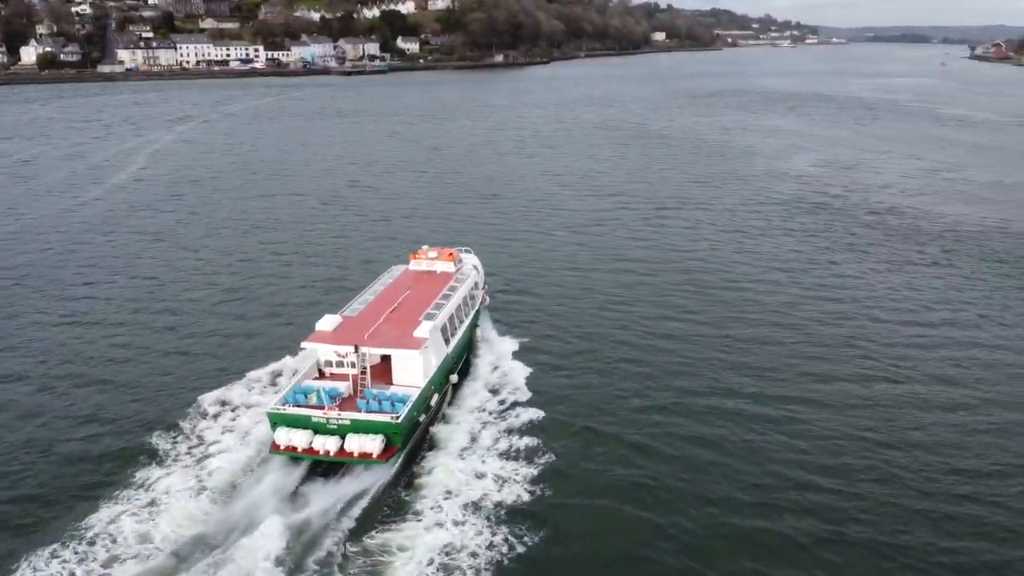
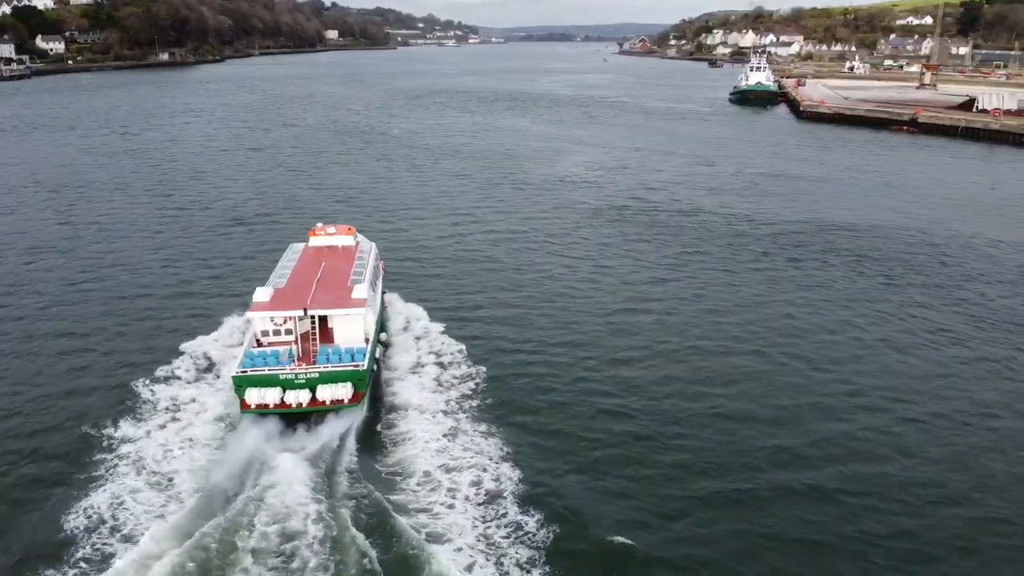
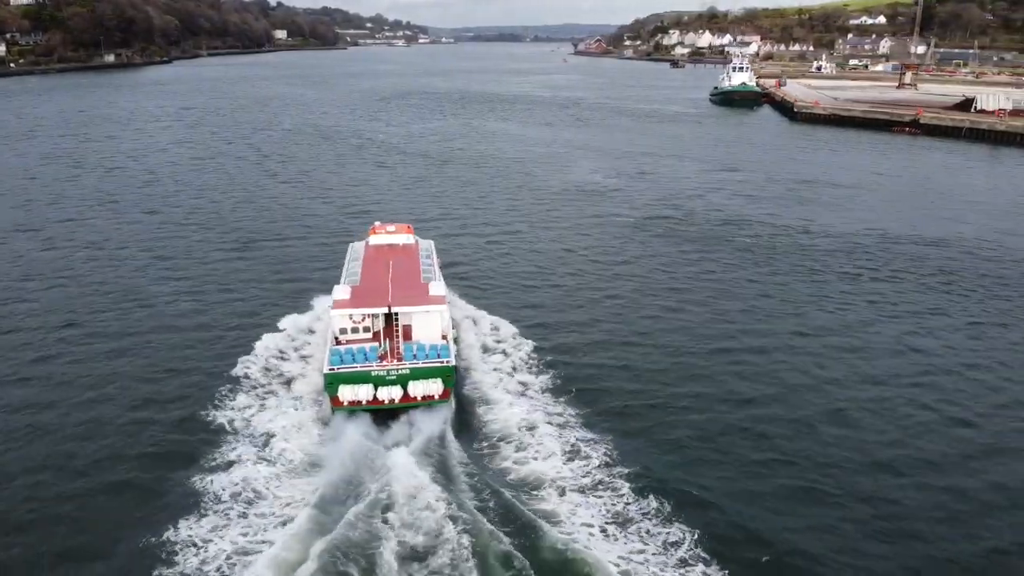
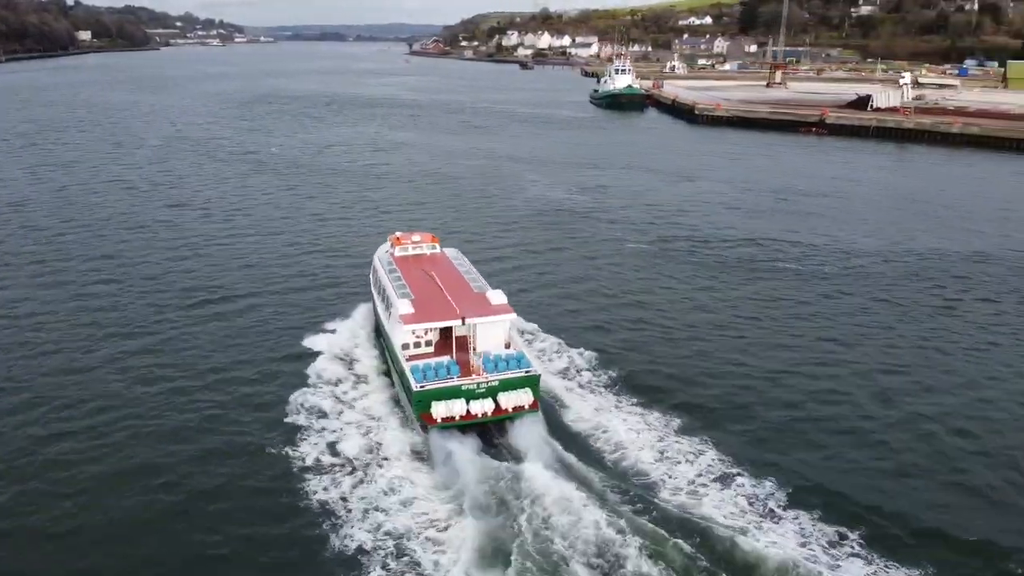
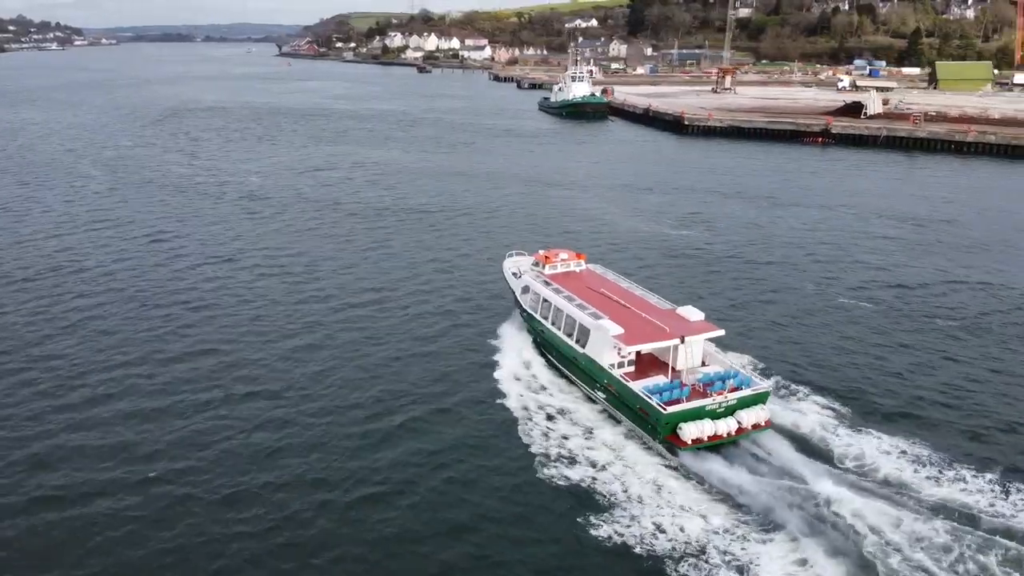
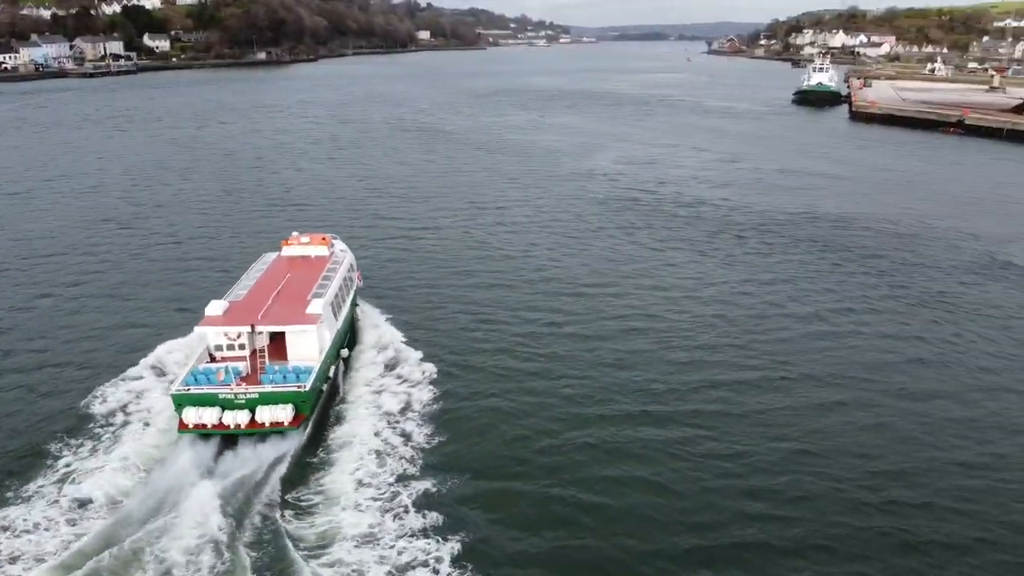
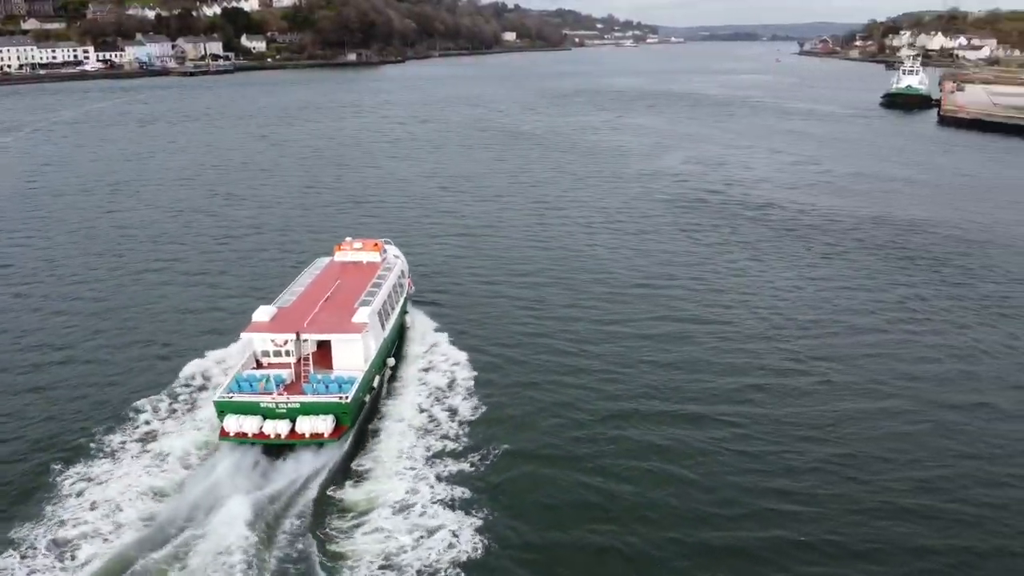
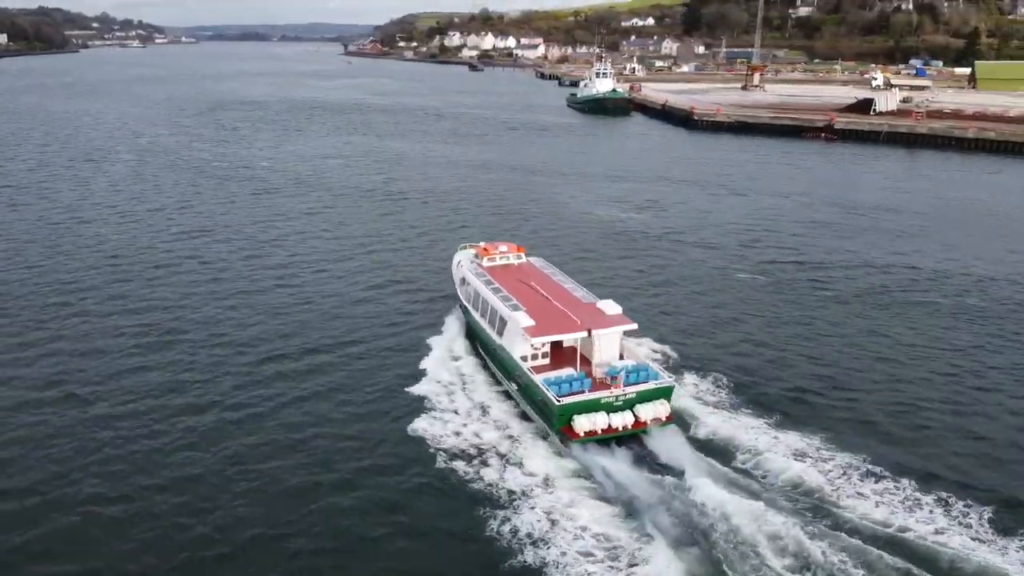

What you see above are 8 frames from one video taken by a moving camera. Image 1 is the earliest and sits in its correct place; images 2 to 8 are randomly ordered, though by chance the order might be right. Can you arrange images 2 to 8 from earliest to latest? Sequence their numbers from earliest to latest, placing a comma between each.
7, 6, 2, 3, 4, 8, 5
